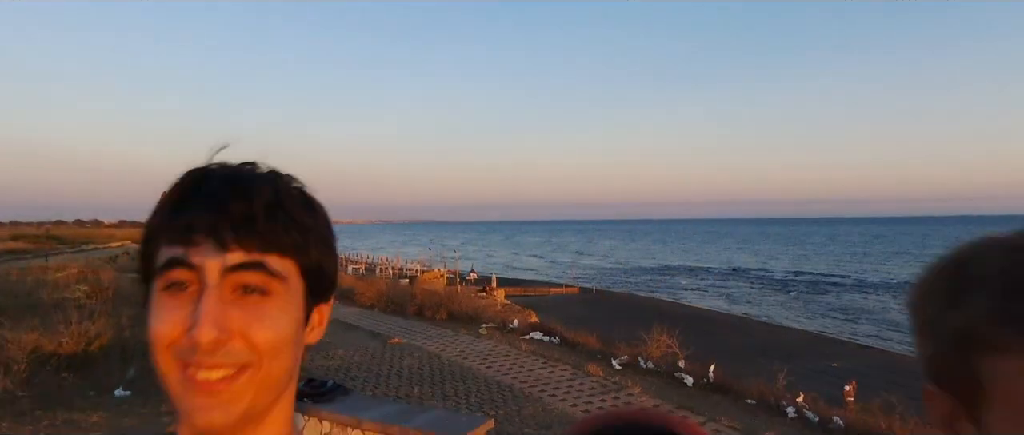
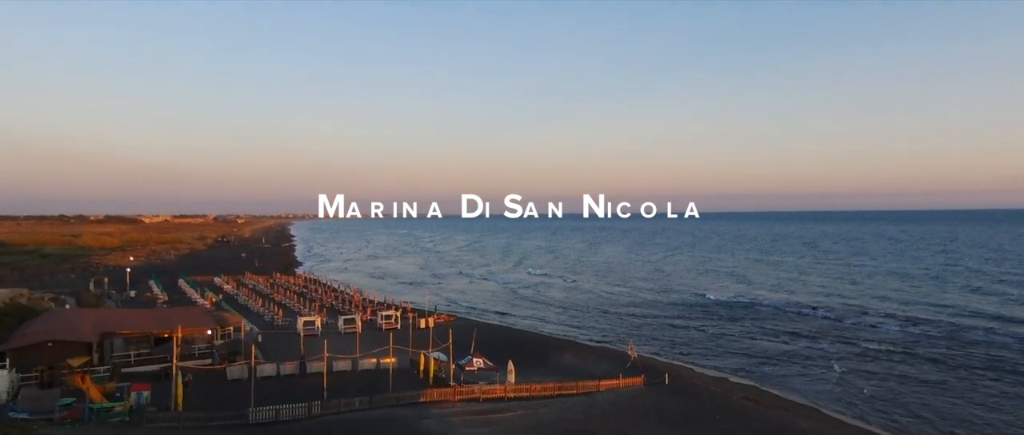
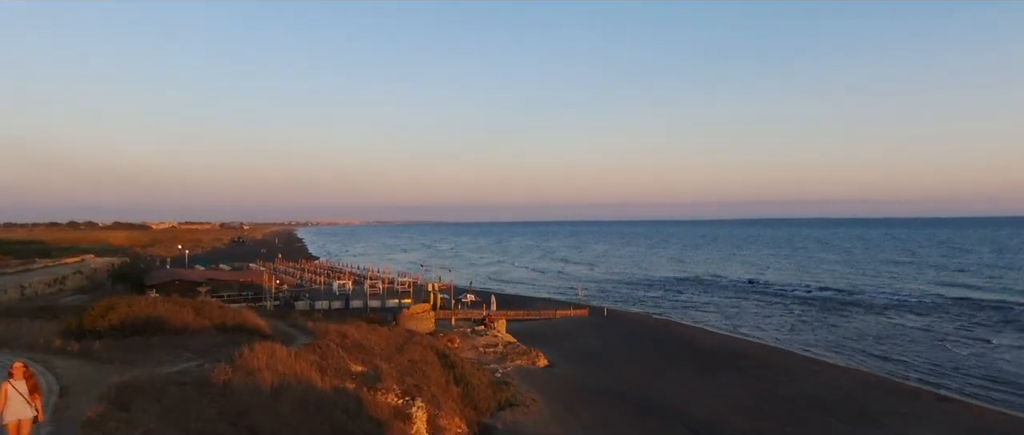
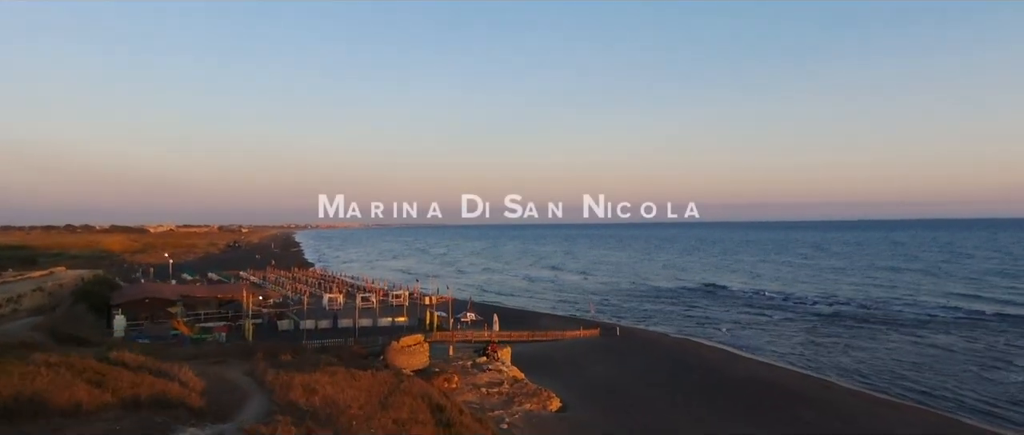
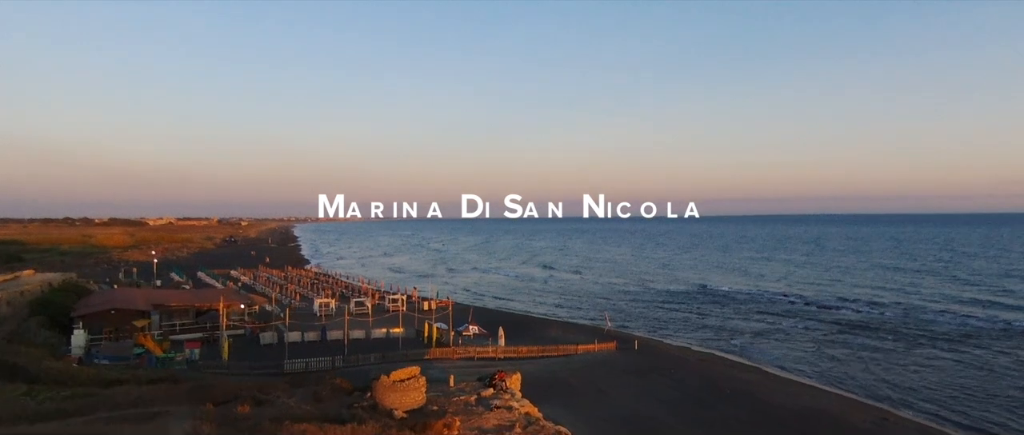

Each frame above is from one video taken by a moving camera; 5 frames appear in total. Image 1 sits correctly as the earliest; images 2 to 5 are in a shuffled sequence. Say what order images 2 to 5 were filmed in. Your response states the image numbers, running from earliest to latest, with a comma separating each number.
3, 4, 5, 2
